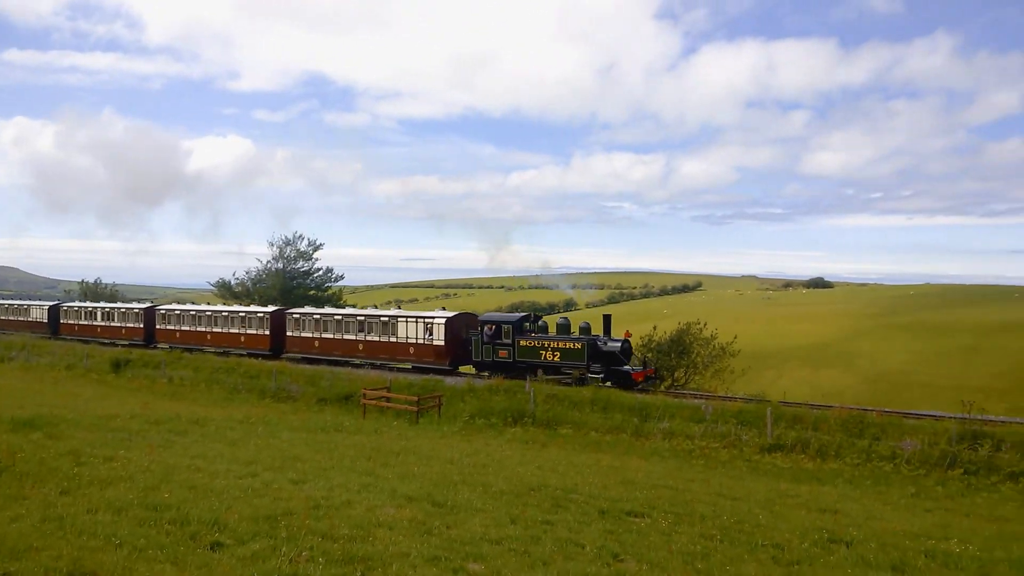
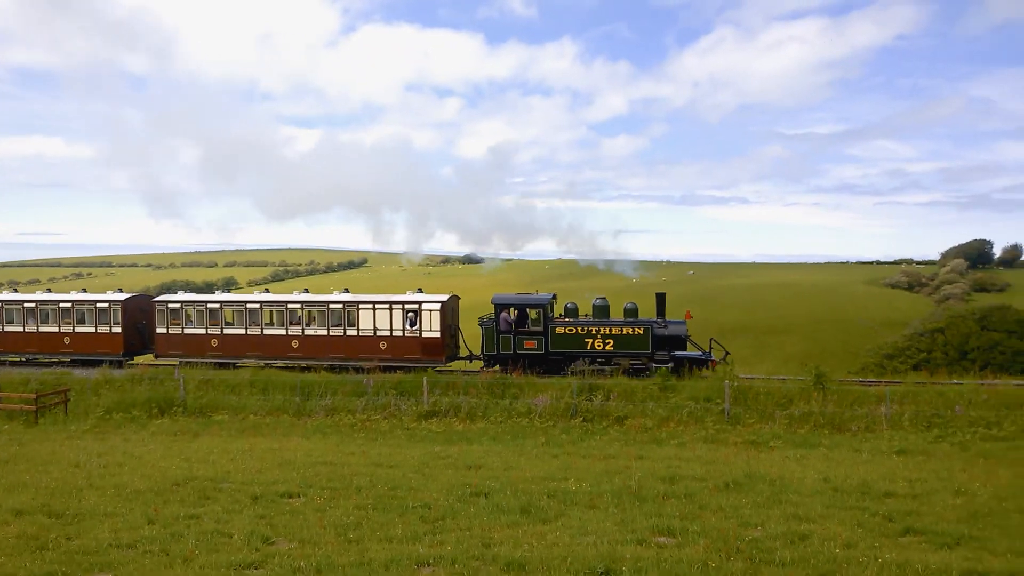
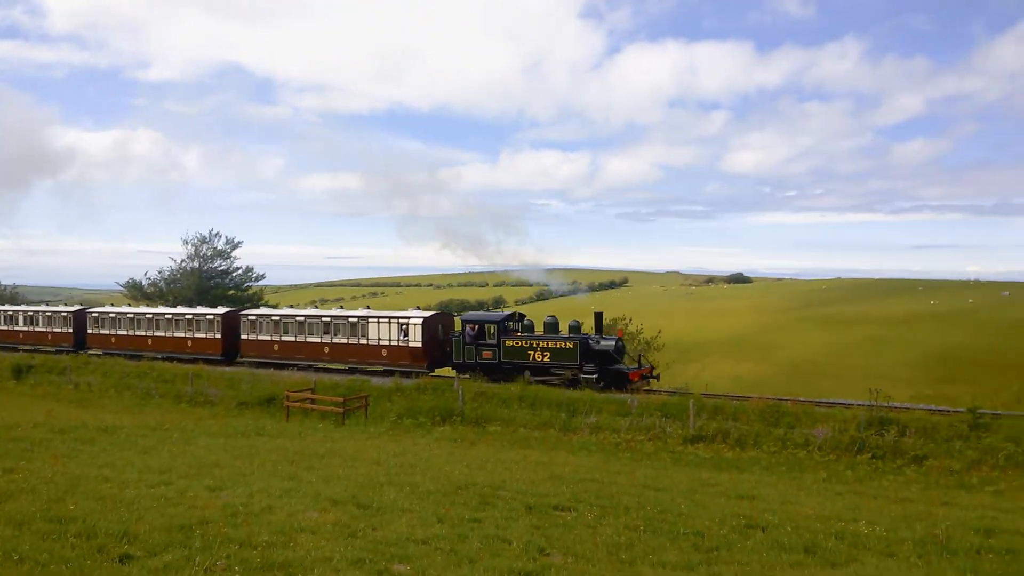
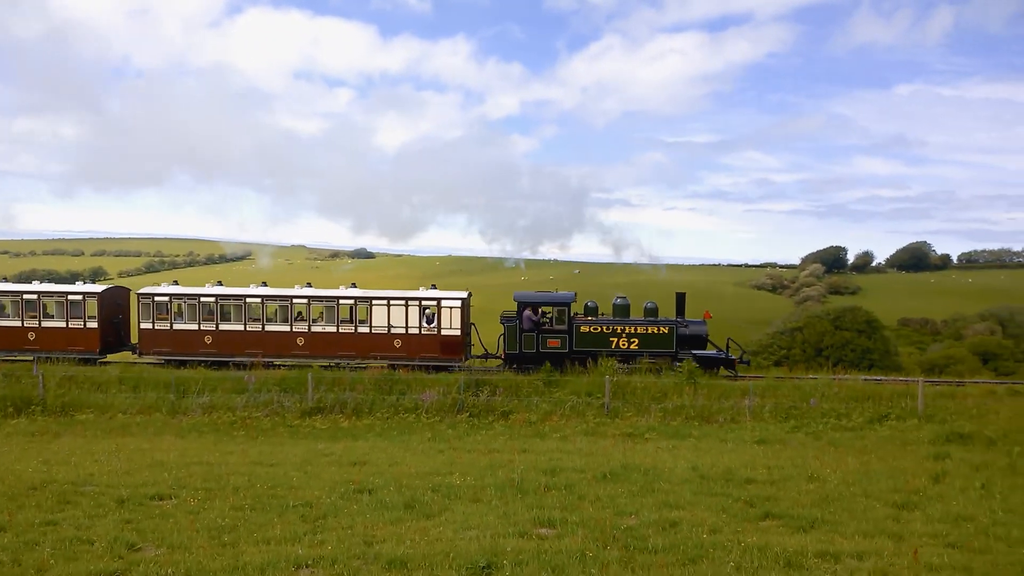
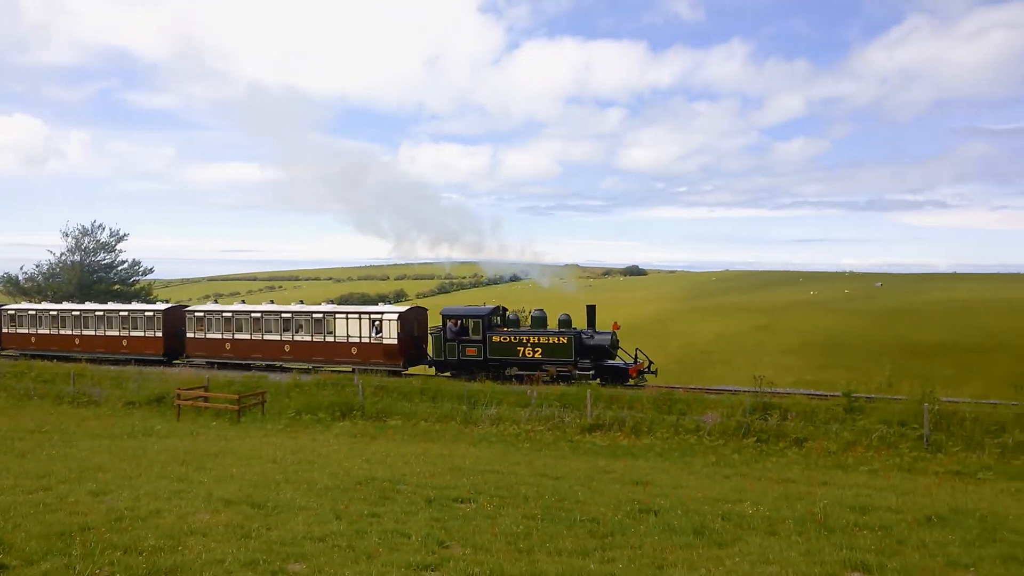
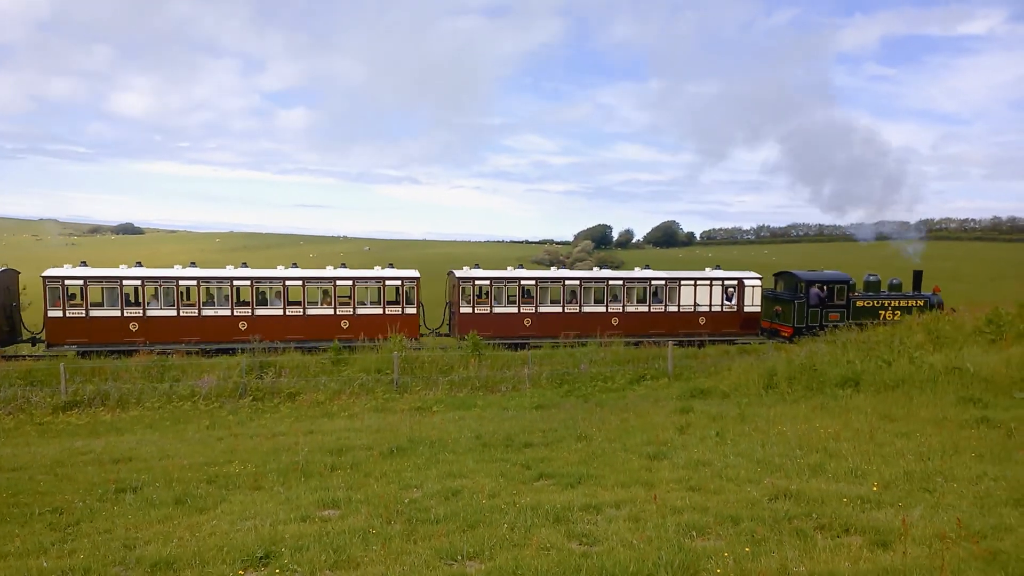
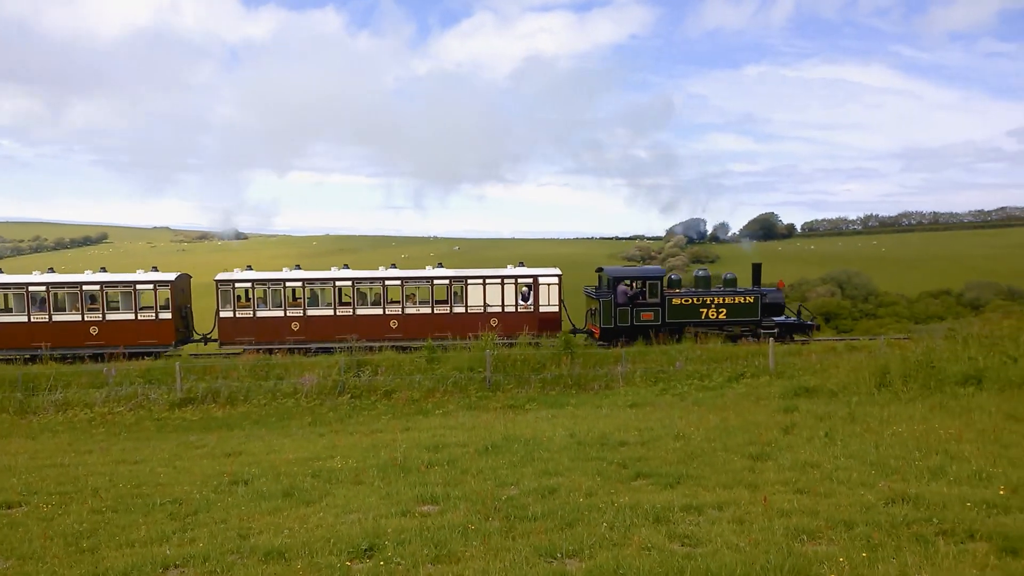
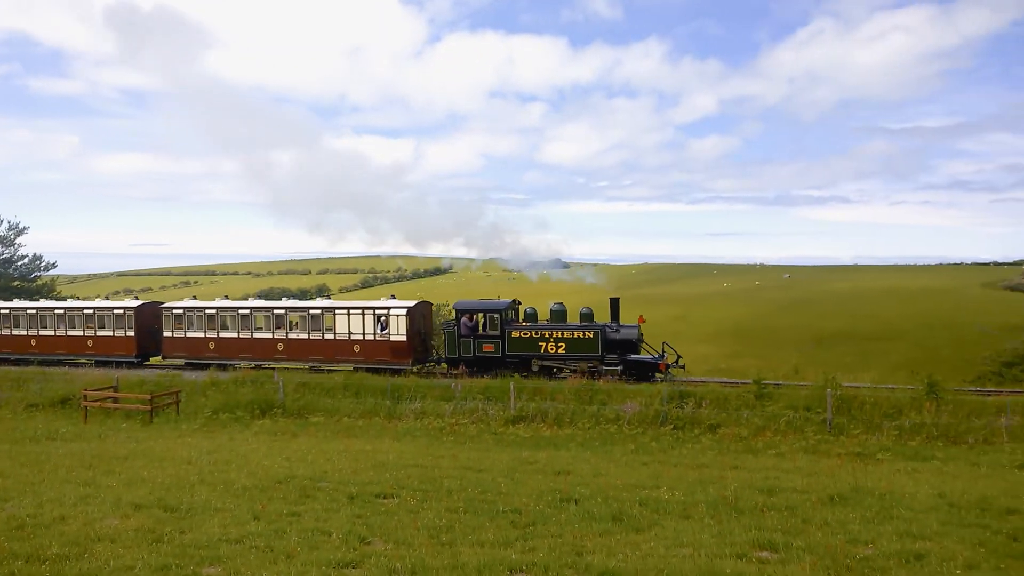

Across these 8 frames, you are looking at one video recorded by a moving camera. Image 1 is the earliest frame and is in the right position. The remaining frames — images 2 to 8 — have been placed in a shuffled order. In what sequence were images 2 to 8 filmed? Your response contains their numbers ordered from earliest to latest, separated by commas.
3, 5, 8, 2, 4, 7, 6
